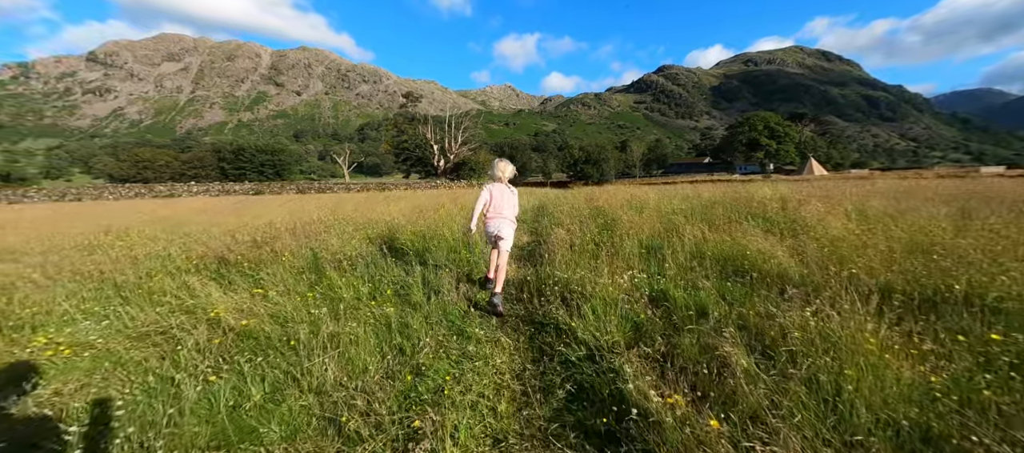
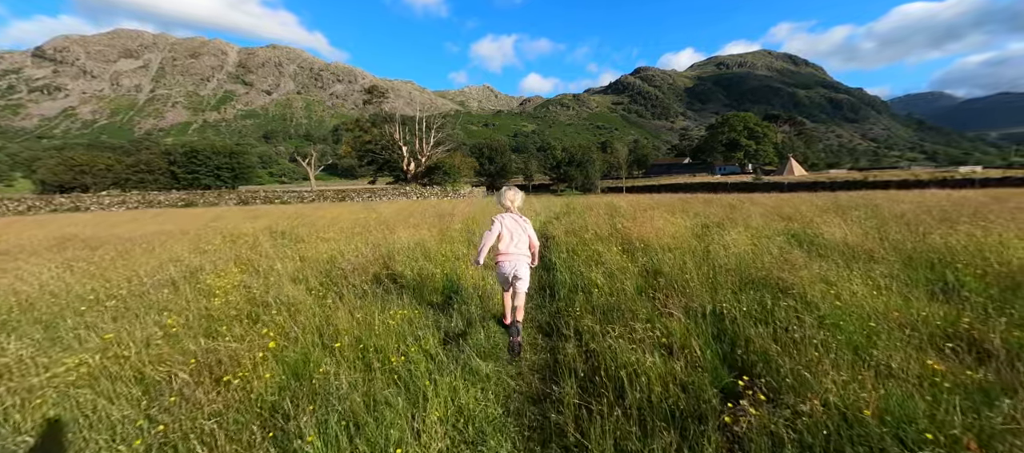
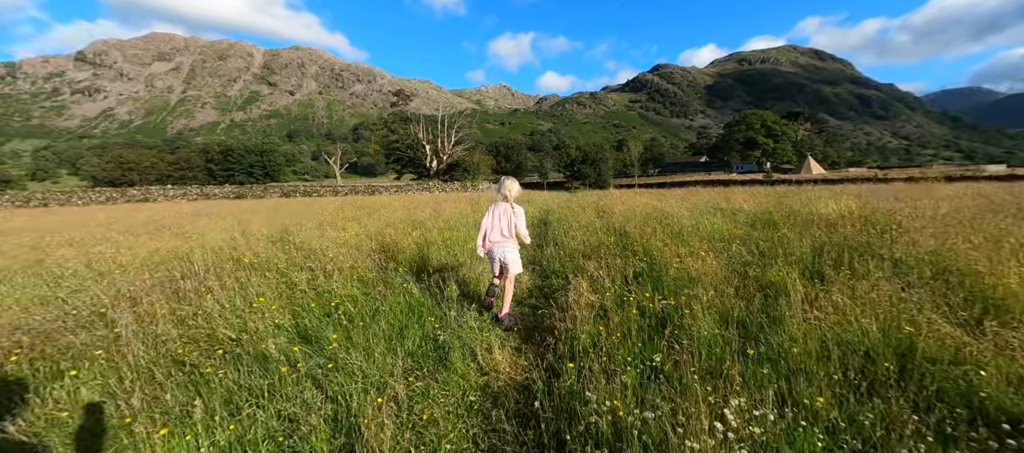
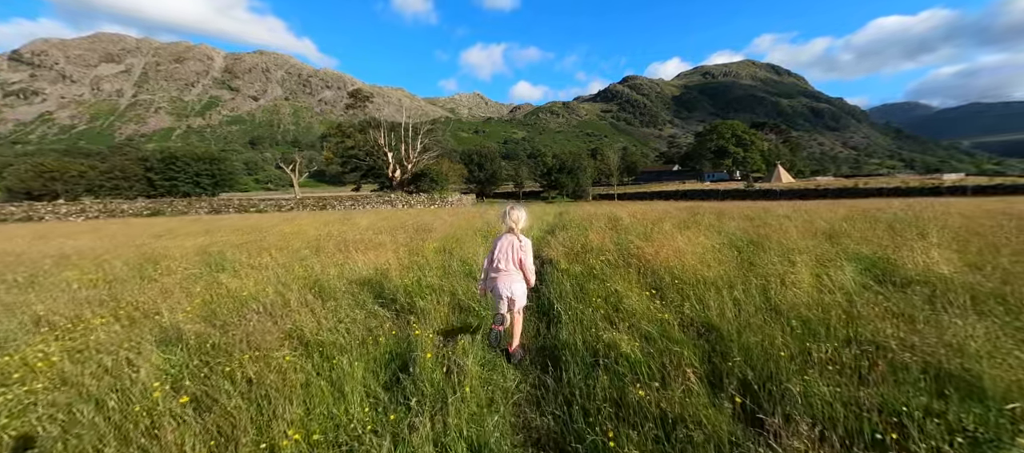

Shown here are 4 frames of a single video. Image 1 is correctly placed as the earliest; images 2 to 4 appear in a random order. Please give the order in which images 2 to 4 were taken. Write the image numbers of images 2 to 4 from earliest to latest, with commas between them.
3, 2, 4
